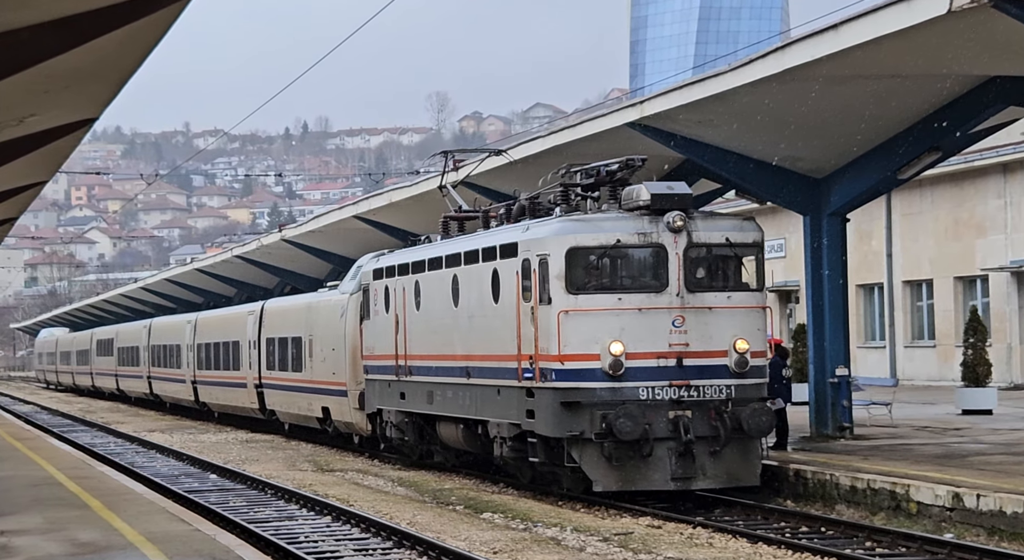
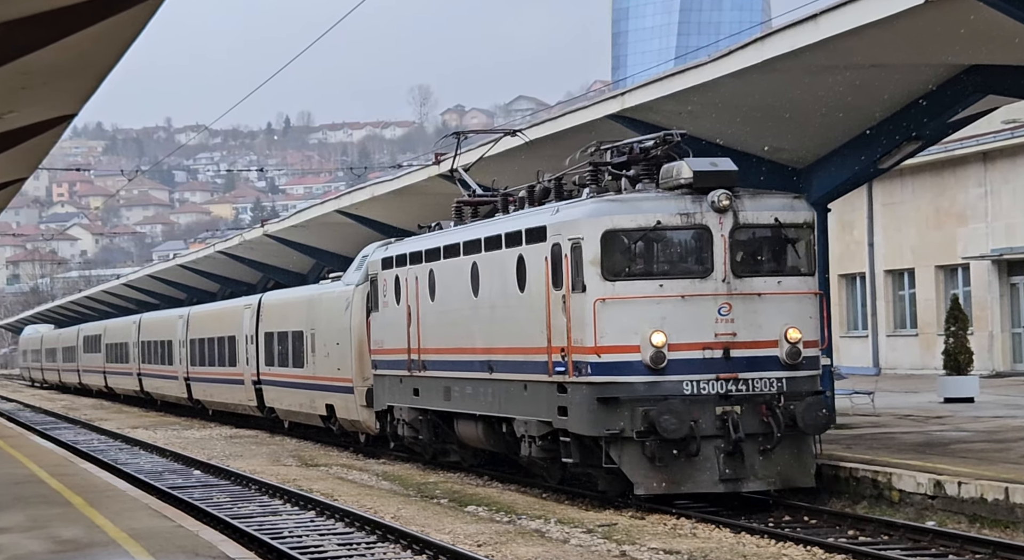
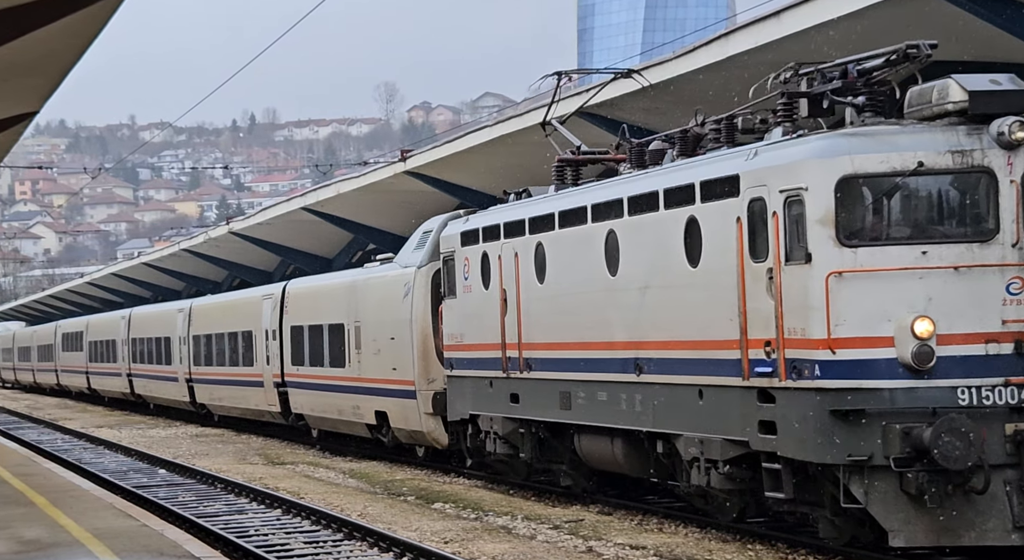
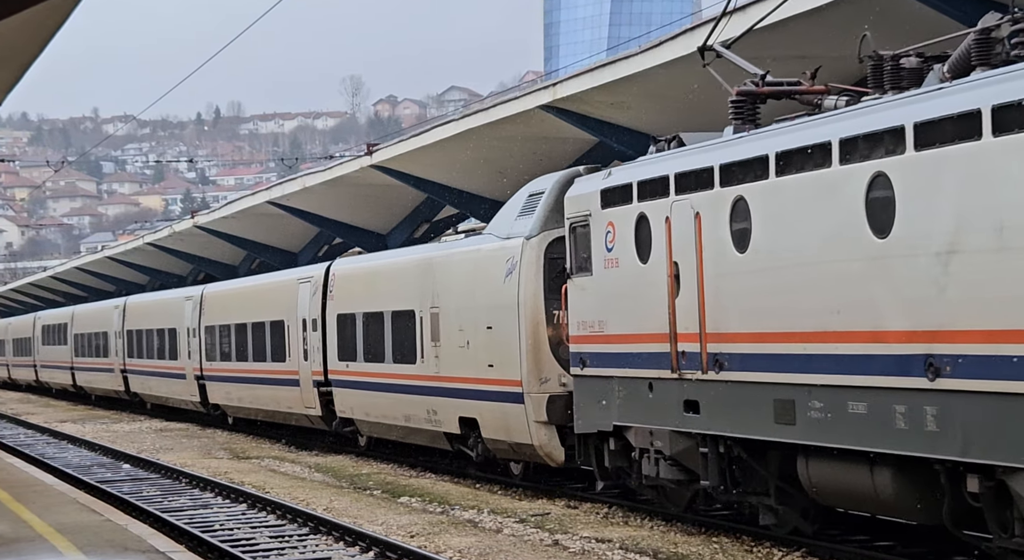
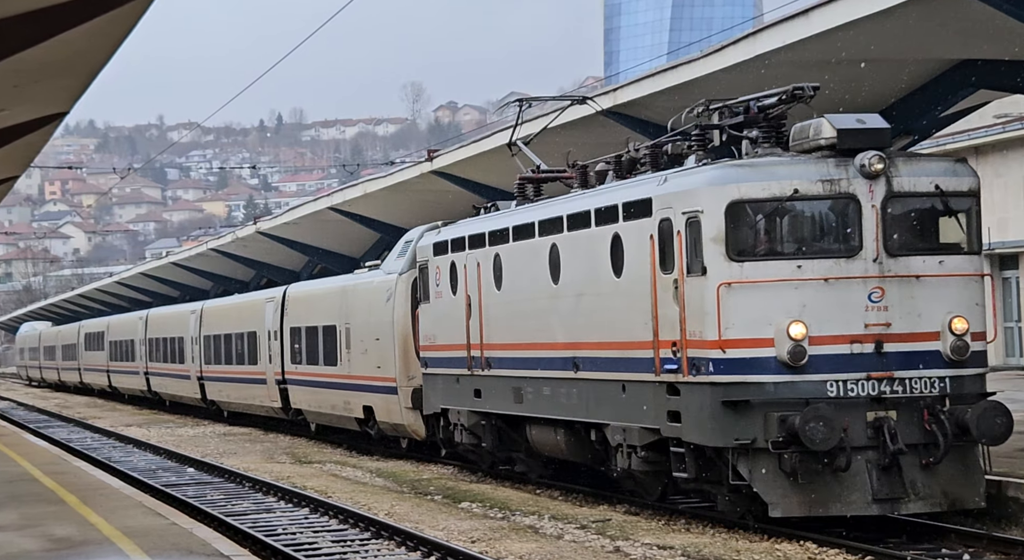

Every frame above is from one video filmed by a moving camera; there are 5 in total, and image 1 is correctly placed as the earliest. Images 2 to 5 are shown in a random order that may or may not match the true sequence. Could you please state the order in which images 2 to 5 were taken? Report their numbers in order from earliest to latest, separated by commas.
2, 5, 3, 4
